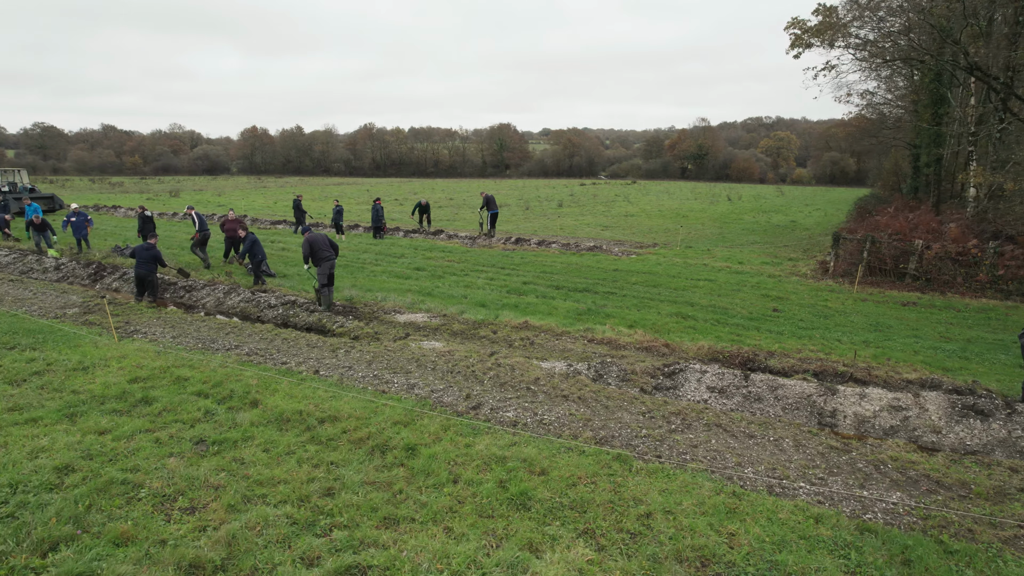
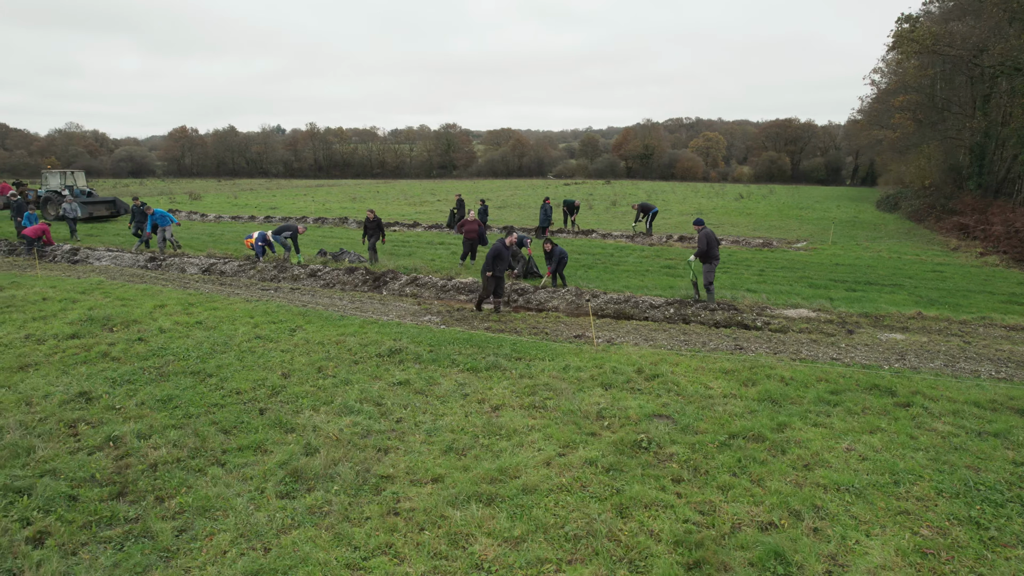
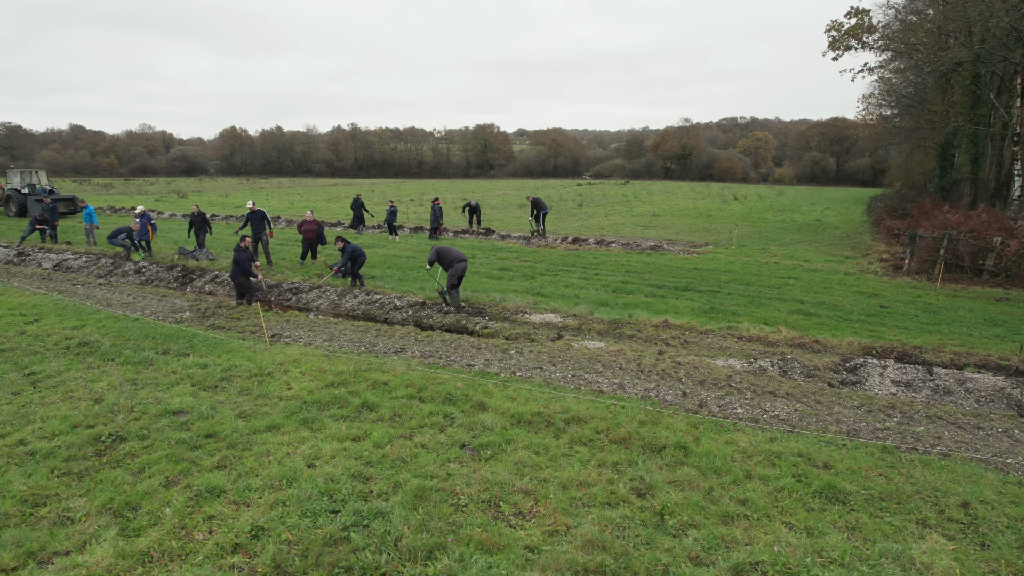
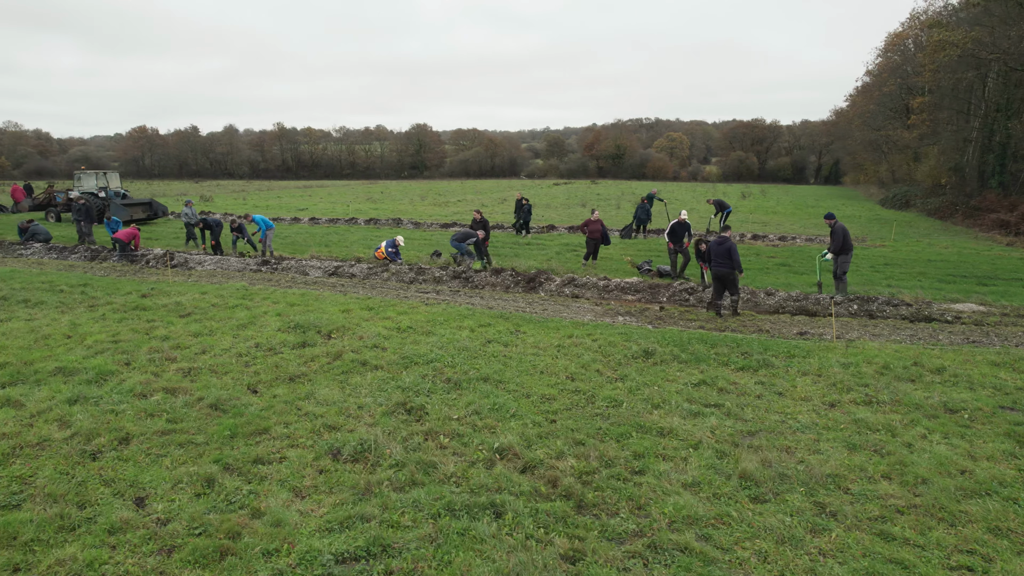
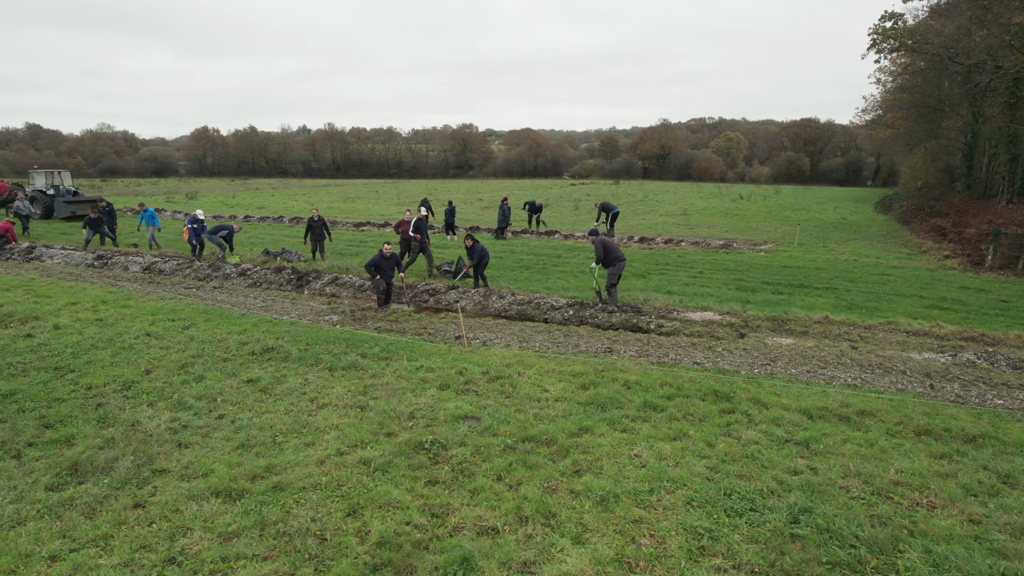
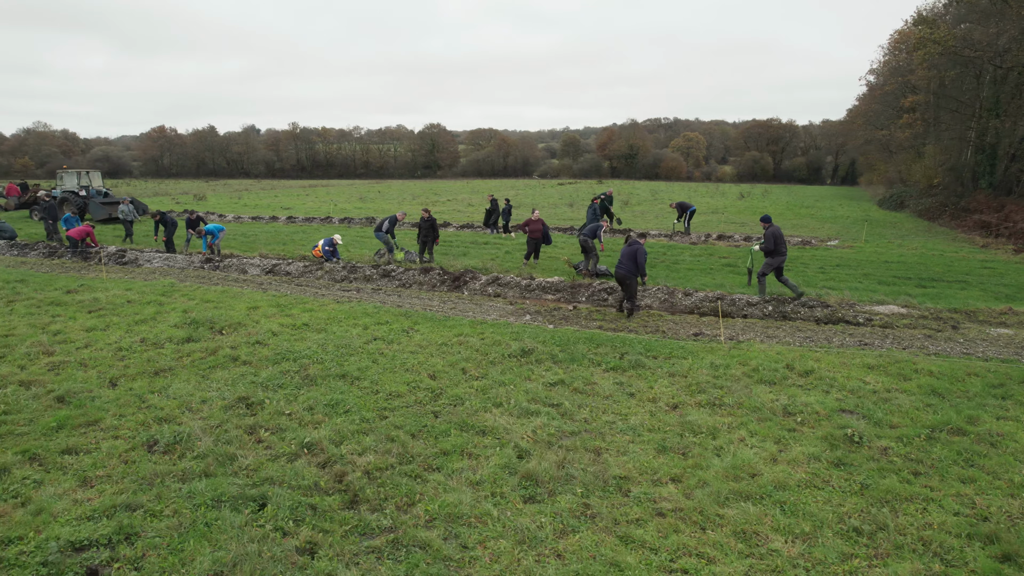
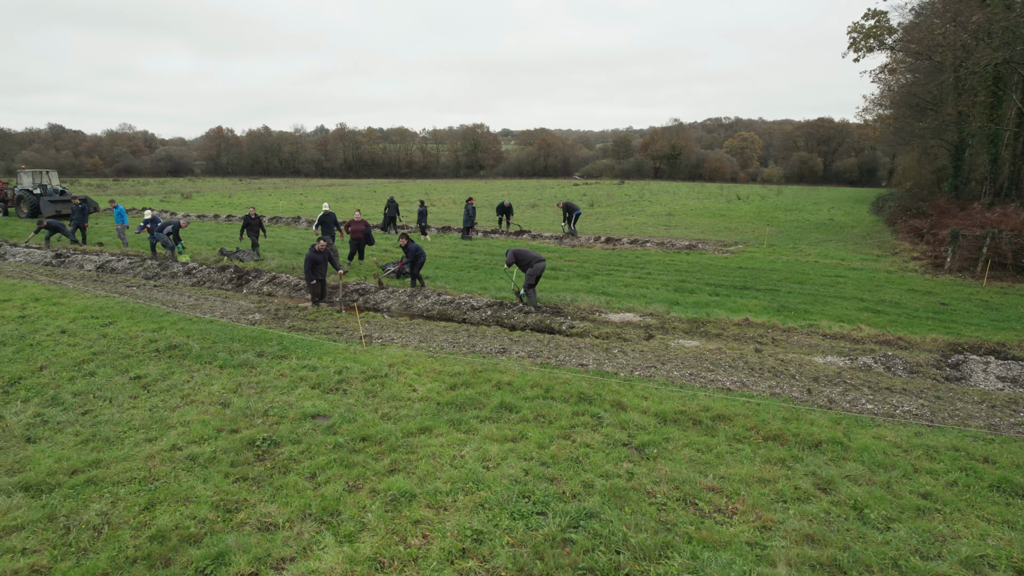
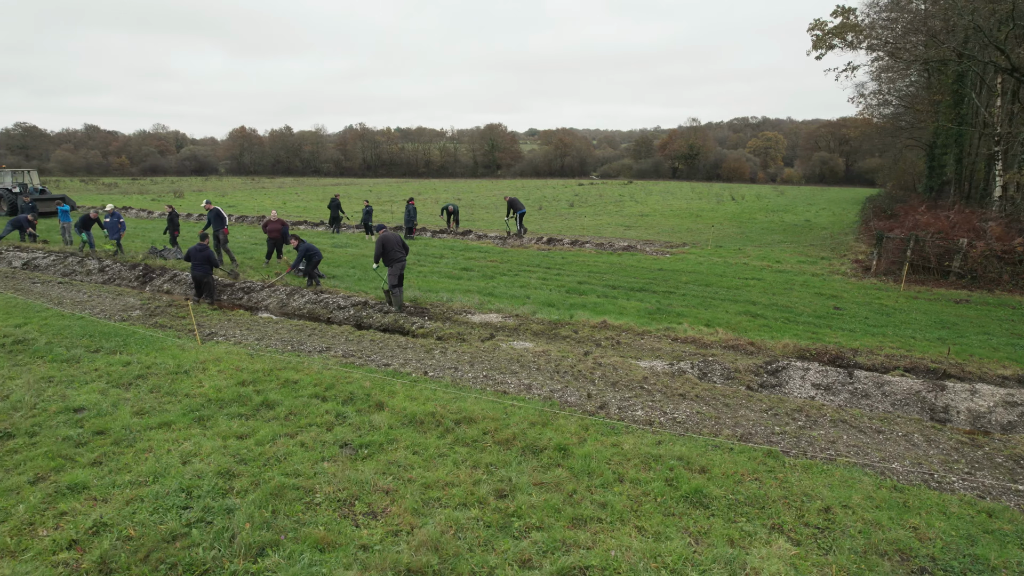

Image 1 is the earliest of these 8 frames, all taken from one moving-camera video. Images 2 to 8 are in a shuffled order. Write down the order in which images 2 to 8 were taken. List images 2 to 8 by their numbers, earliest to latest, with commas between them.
8, 3, 7, 5, 2, 6, 4
